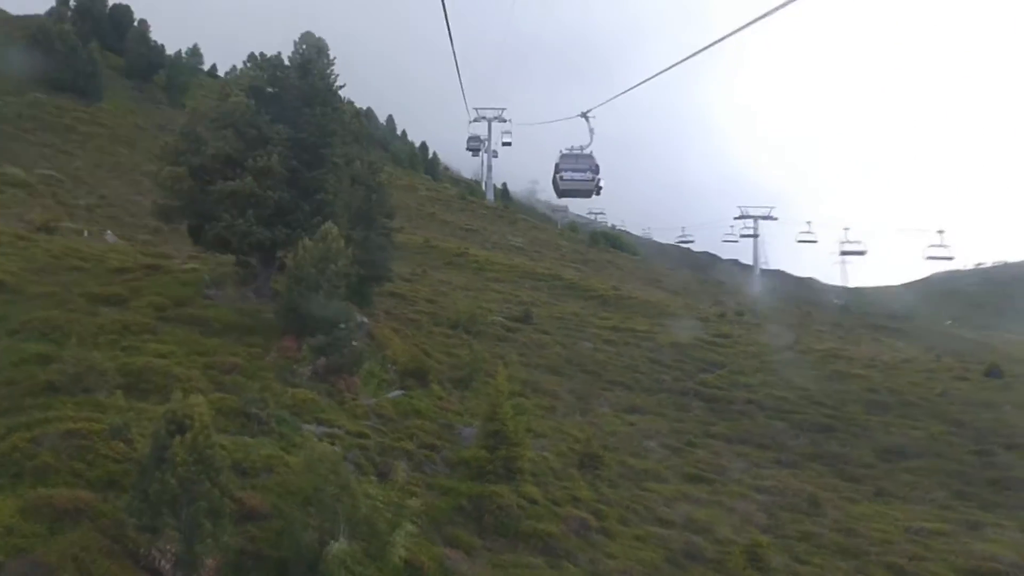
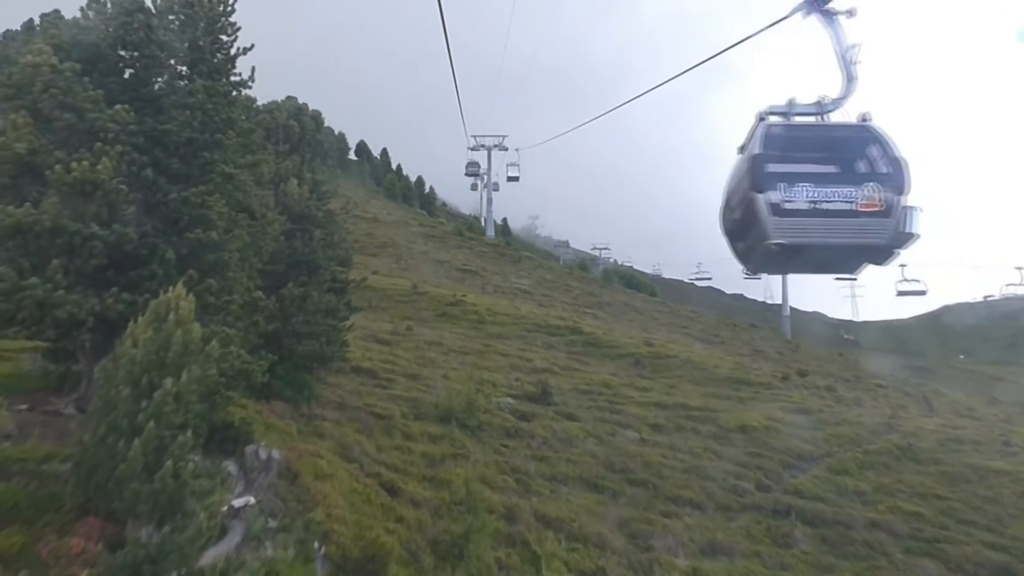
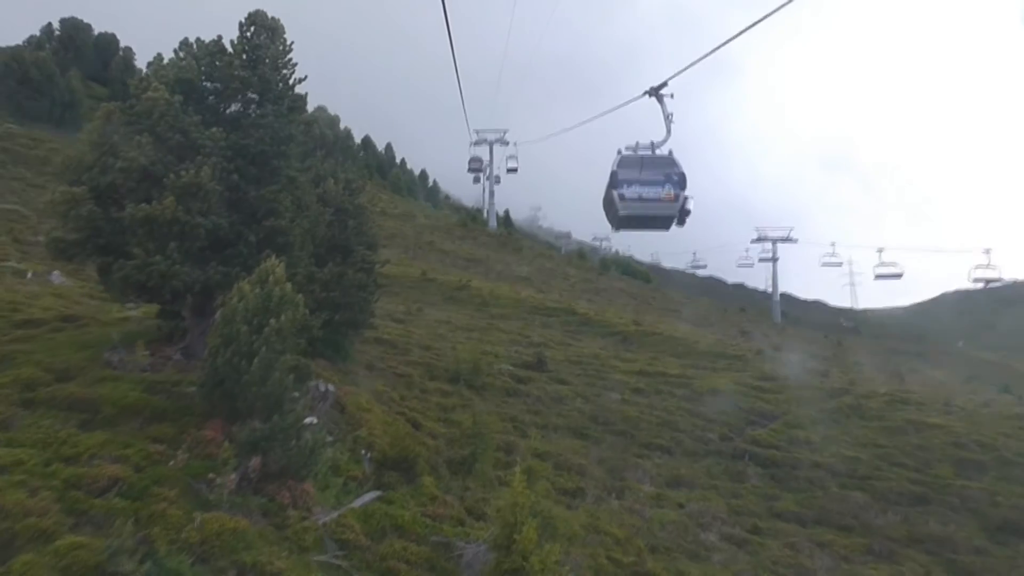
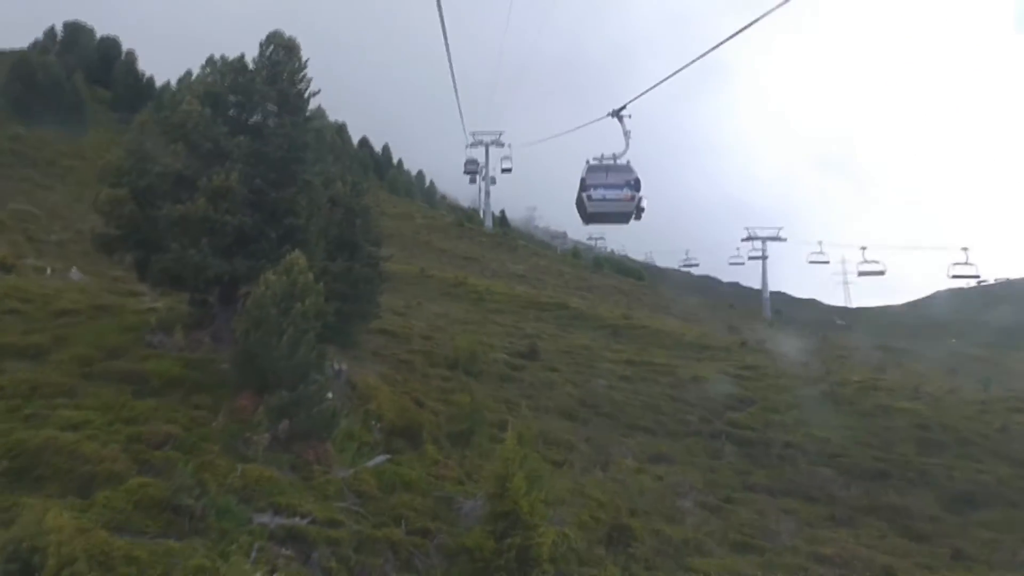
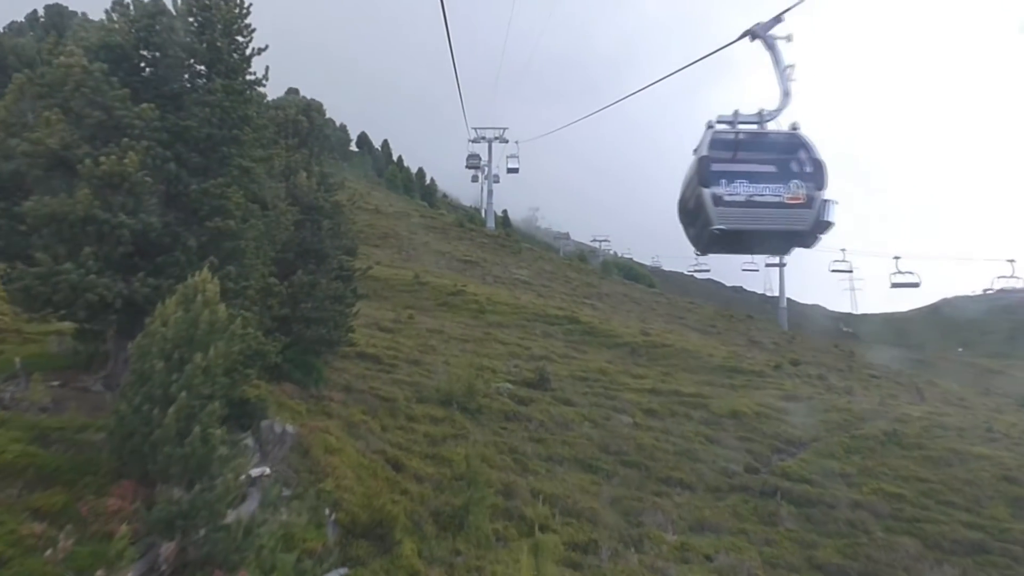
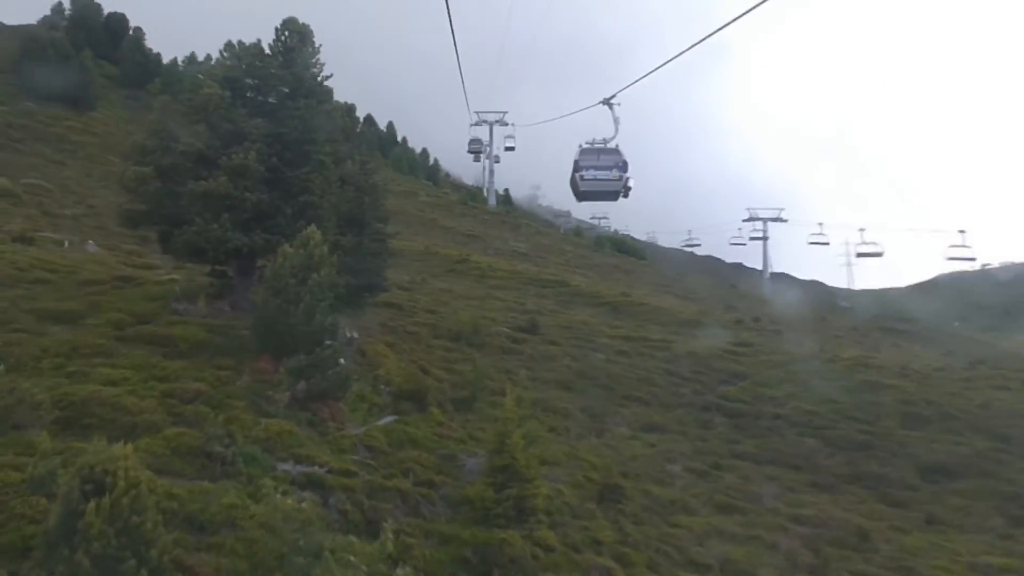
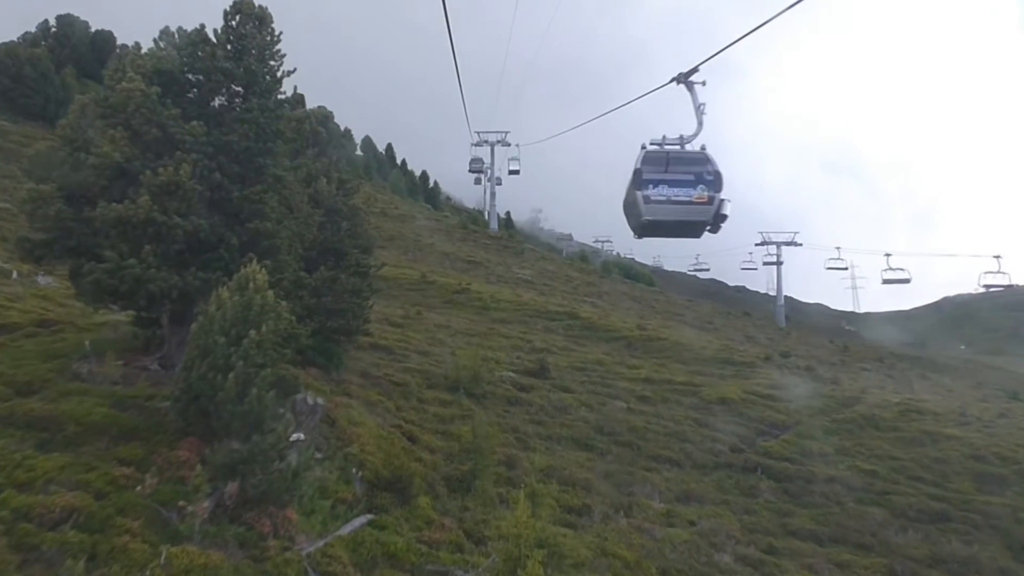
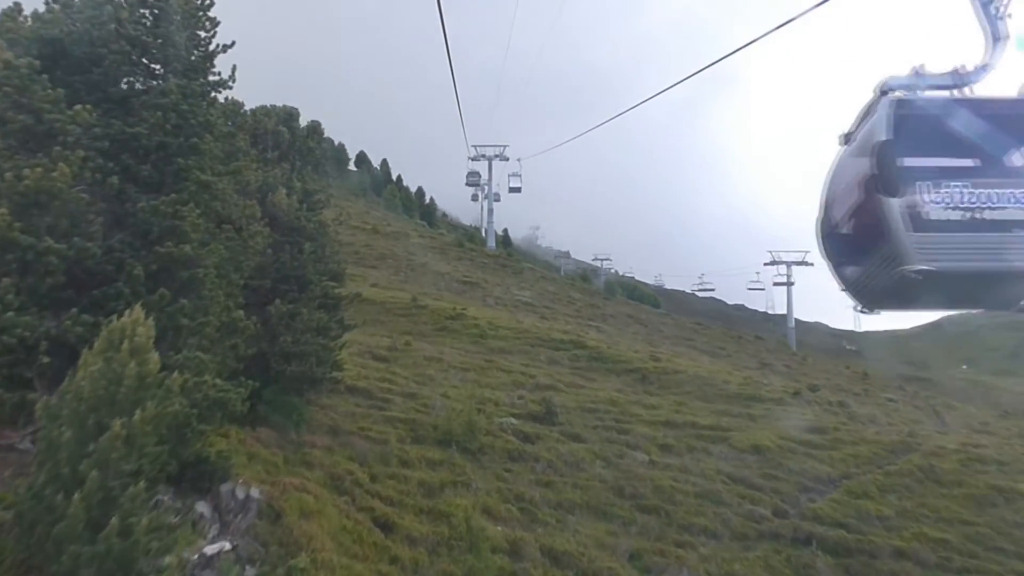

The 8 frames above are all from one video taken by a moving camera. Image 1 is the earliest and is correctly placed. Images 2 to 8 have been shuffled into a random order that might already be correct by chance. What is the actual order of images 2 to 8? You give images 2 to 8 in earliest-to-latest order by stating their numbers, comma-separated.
6, 4, 3, 7, 5, 2, 8
